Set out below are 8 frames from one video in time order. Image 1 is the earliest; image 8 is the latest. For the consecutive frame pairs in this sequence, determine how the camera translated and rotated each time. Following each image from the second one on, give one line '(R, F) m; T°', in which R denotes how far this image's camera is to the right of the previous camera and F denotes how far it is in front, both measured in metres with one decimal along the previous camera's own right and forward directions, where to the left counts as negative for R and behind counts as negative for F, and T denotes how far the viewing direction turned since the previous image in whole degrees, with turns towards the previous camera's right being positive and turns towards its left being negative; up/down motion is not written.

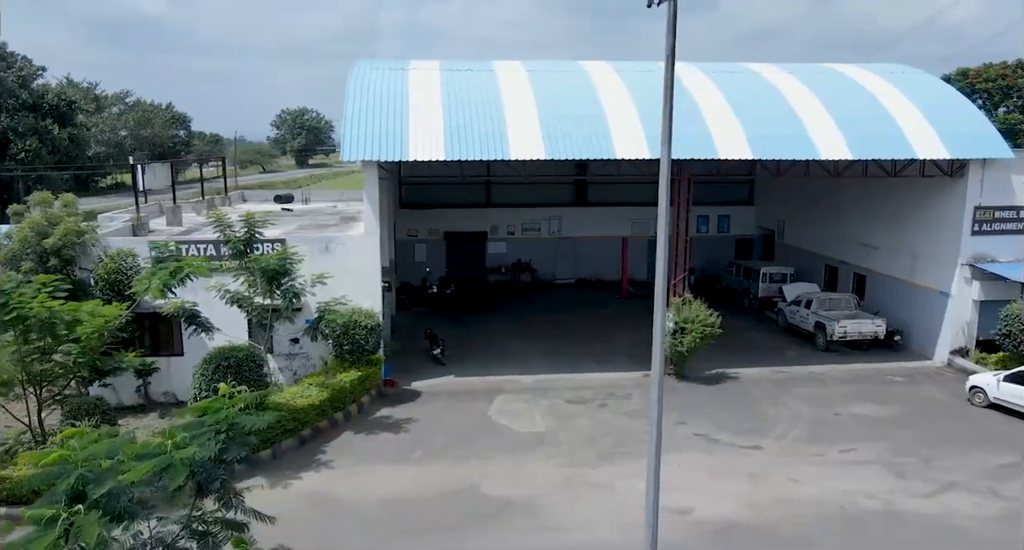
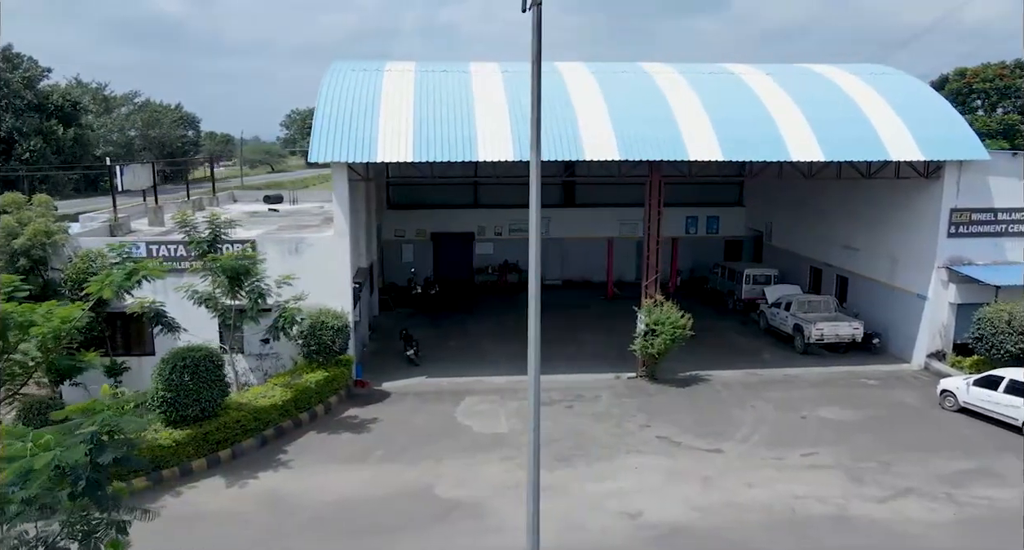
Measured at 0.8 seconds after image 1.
(+1.0, 0.0) m; -1°
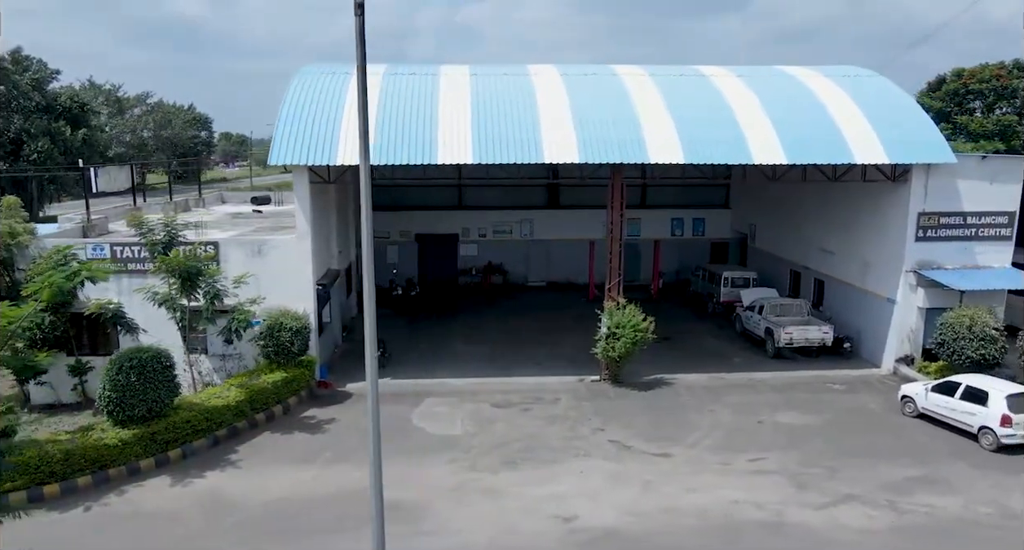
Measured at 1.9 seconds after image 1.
(+1.3, 0.0) m; -1°
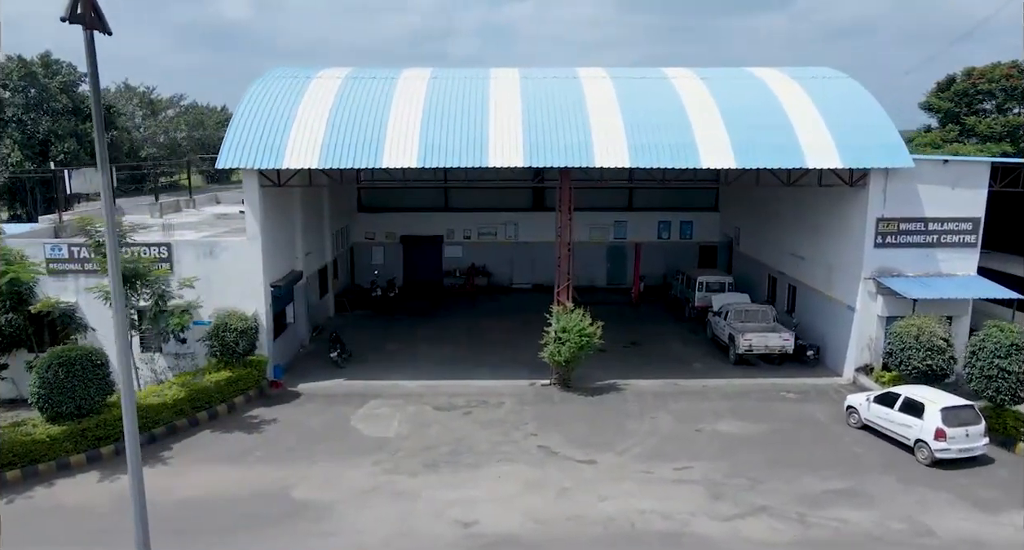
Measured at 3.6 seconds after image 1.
(+2.1, 0.0) m; -3°
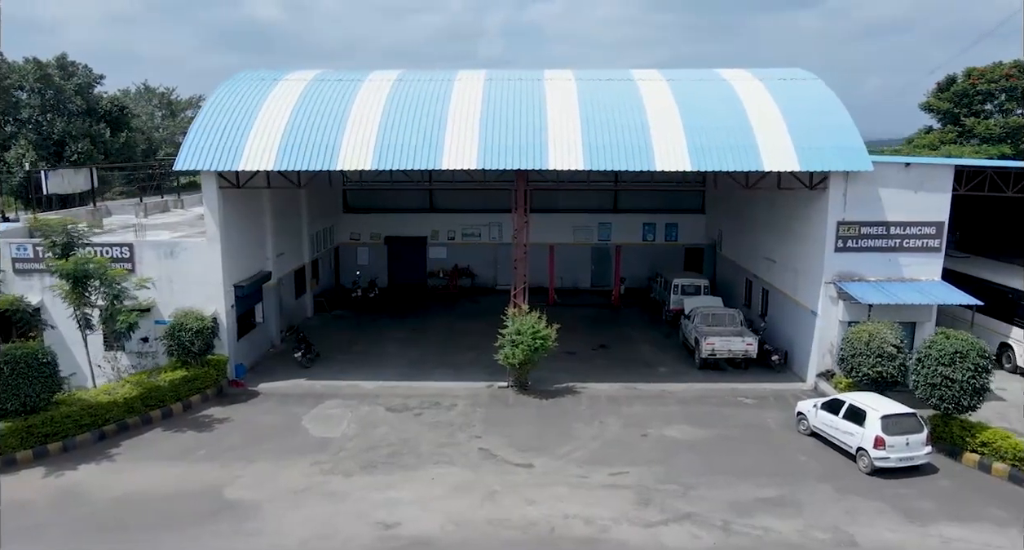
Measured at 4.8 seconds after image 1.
(+1.6, 0.0) m; -2°
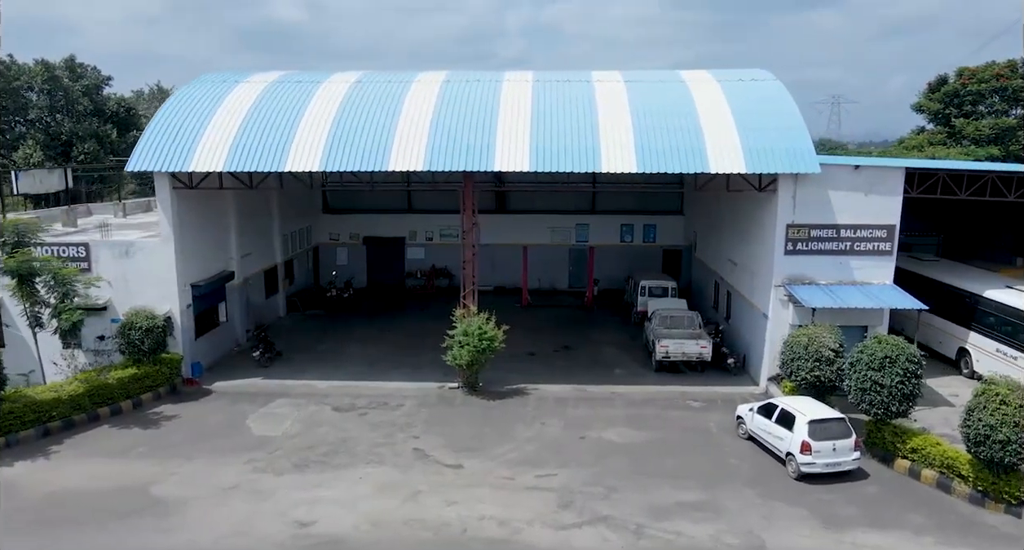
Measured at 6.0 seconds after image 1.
(+1.6, 0.0) m; -1°
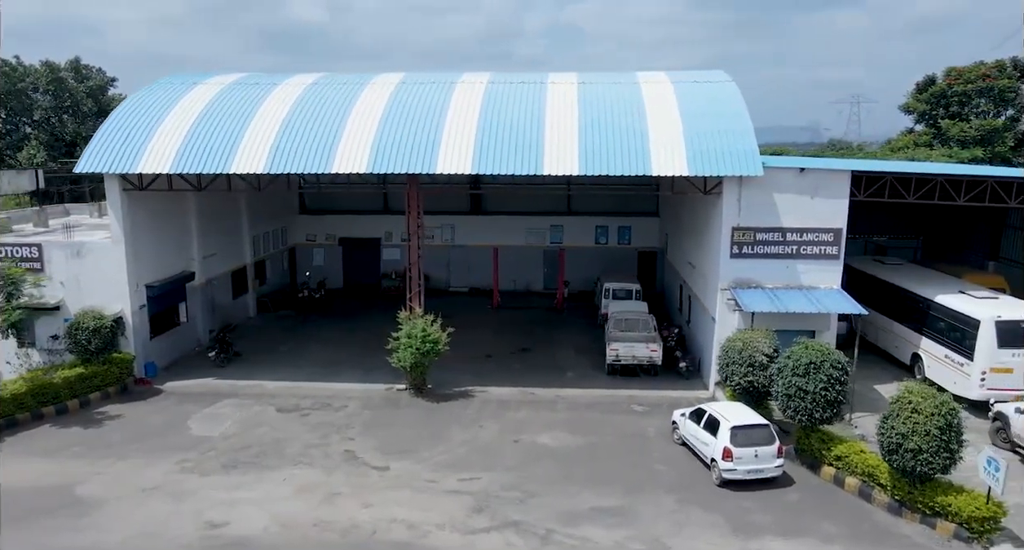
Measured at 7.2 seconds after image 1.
(+1.7, 0.0) m; -1°
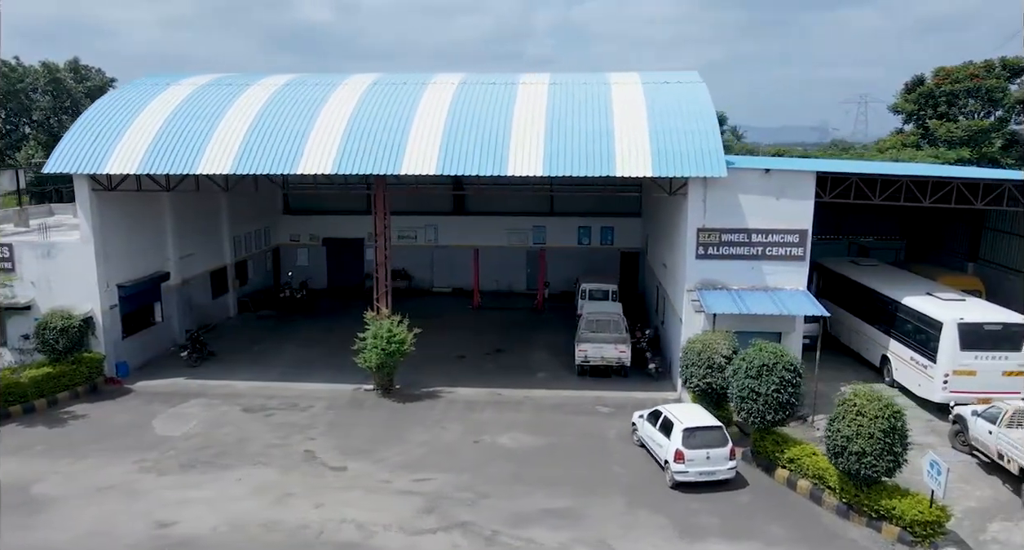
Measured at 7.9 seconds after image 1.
(+0.9, 0.0) m; 0°
